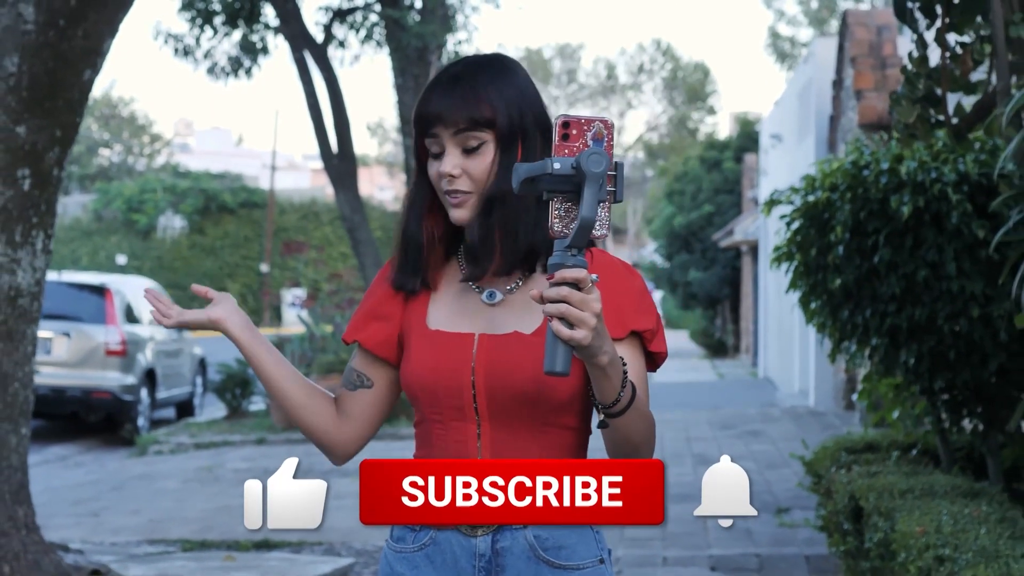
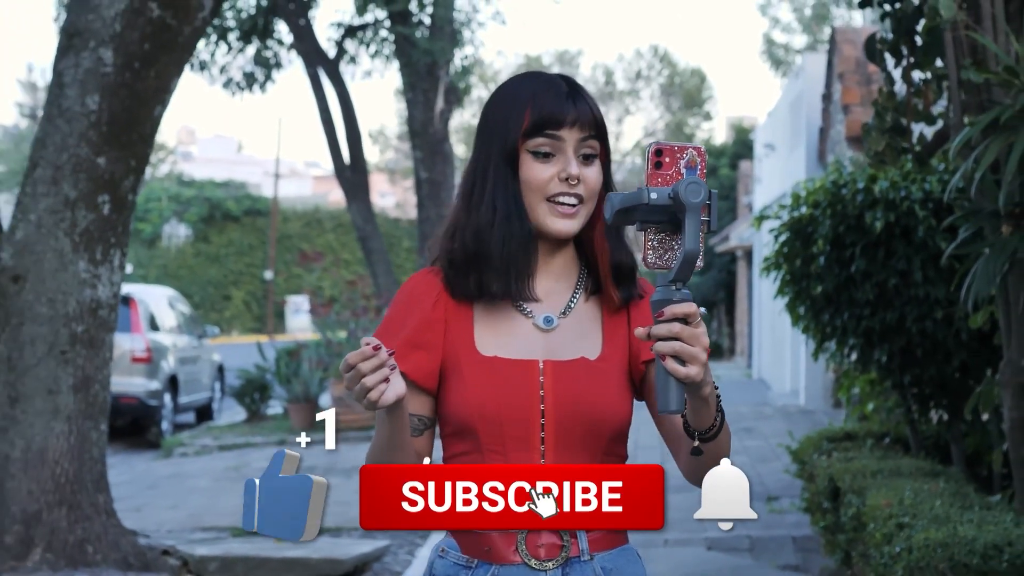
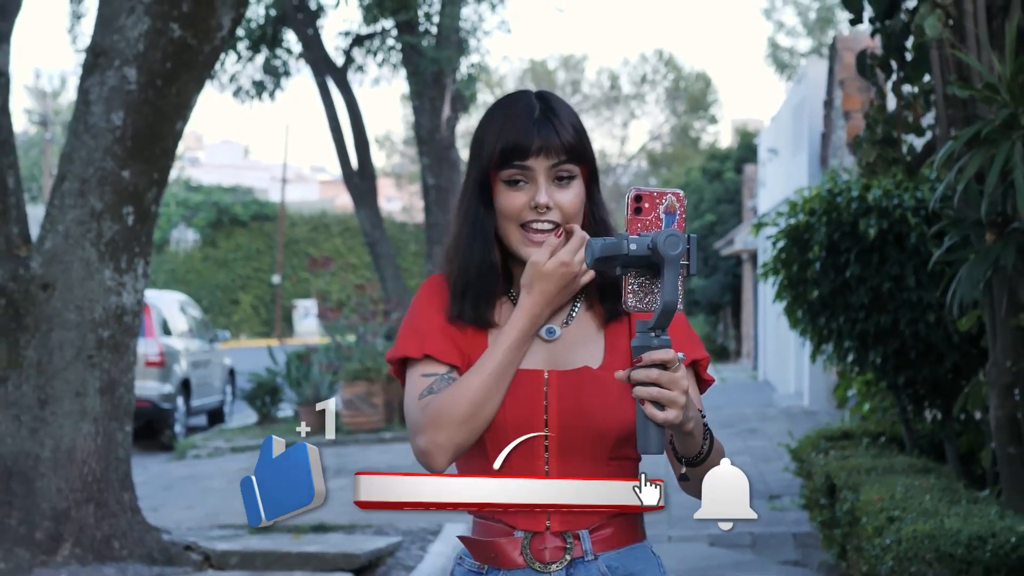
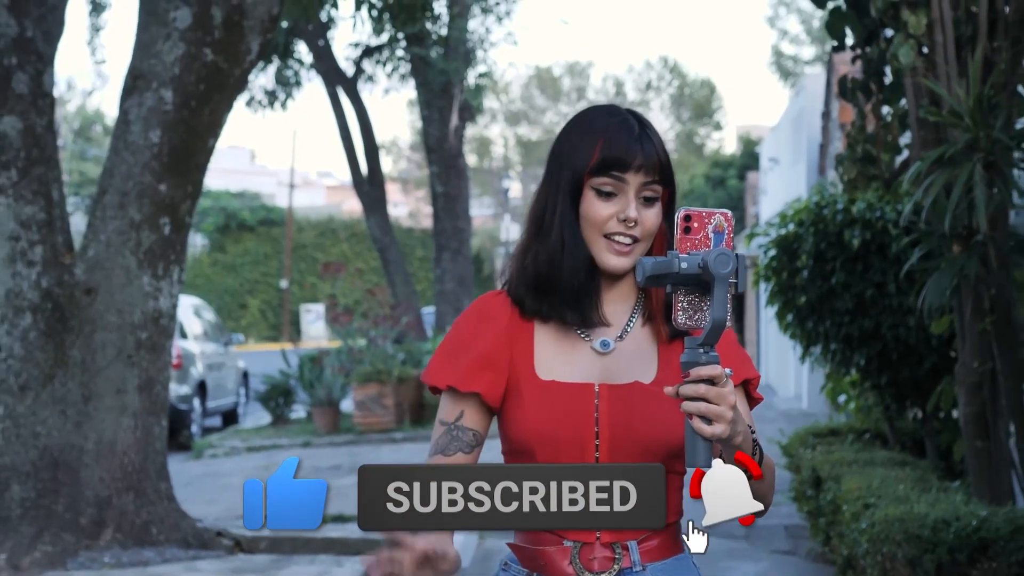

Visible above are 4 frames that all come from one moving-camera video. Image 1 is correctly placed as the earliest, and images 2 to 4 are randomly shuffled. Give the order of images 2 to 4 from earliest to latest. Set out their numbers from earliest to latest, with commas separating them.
2, 3, 4
